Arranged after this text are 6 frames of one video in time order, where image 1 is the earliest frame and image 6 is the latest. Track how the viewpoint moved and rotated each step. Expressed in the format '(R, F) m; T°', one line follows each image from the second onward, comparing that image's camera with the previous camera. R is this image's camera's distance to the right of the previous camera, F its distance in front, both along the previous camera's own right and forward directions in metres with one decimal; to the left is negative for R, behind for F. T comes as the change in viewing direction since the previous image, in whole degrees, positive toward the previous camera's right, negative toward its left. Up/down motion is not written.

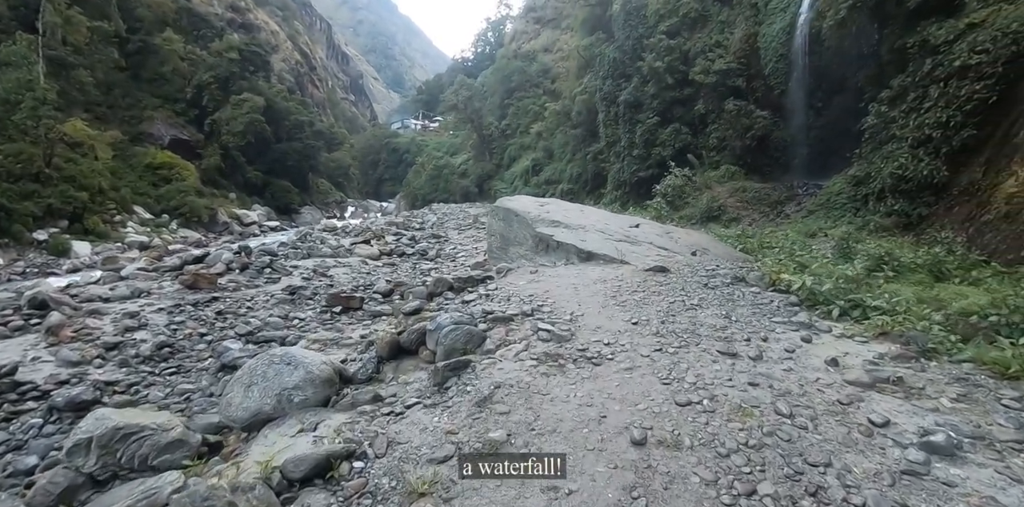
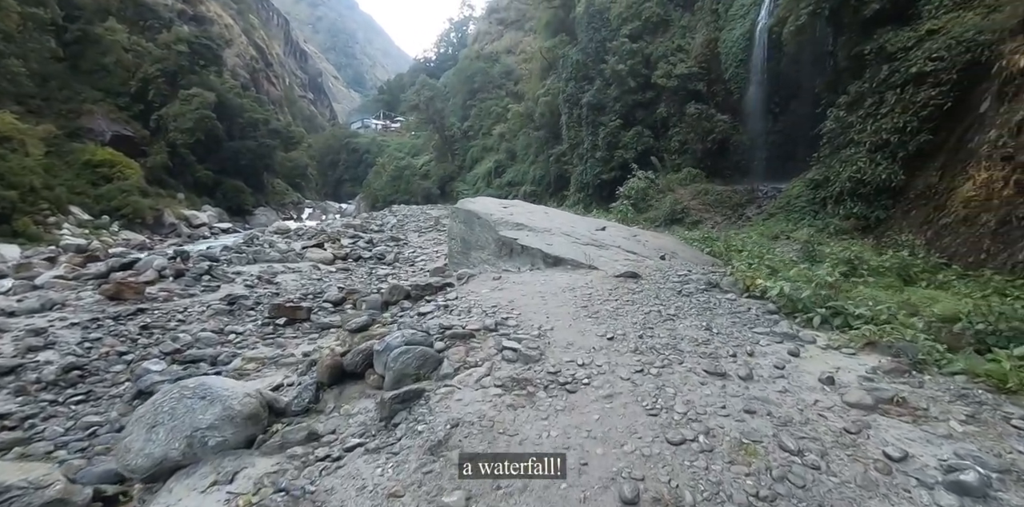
(0.0, +0.3) m; +4°
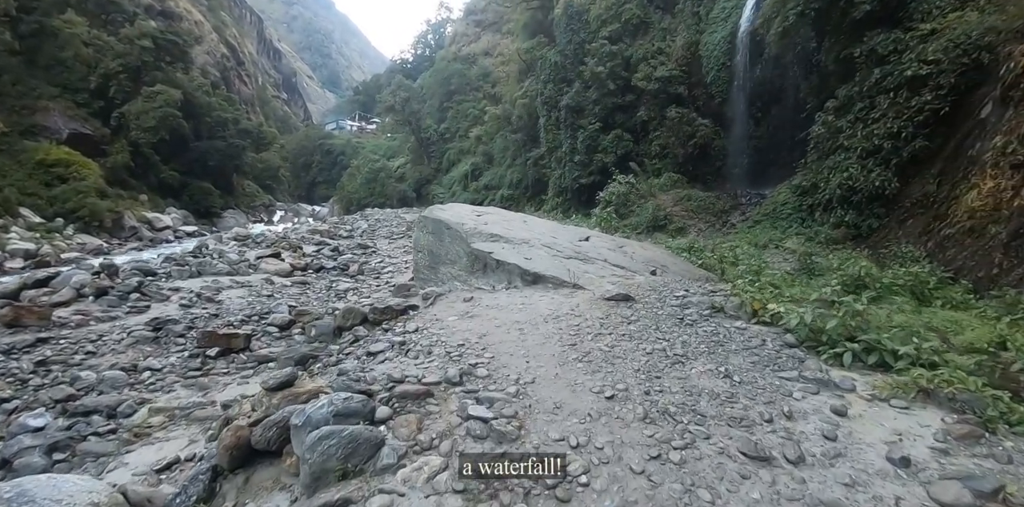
(0.0, +0.5) m; +3°
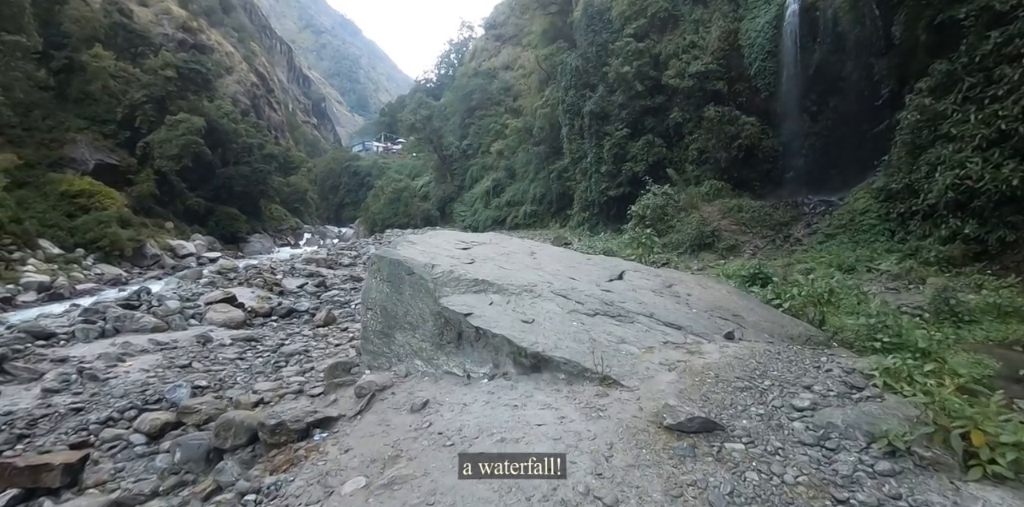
(+0.2, +1.5) m; -4°
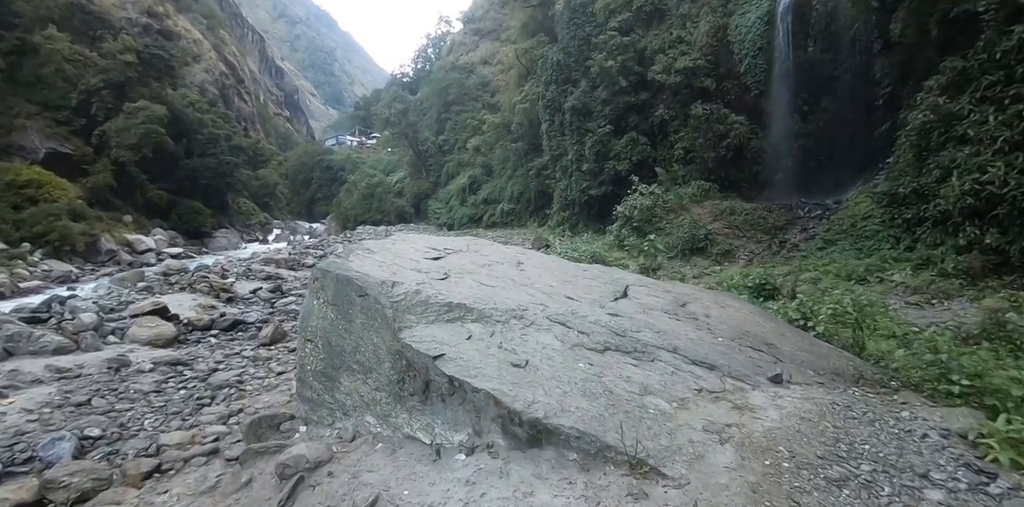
(0.0, +0.7) m; +3°
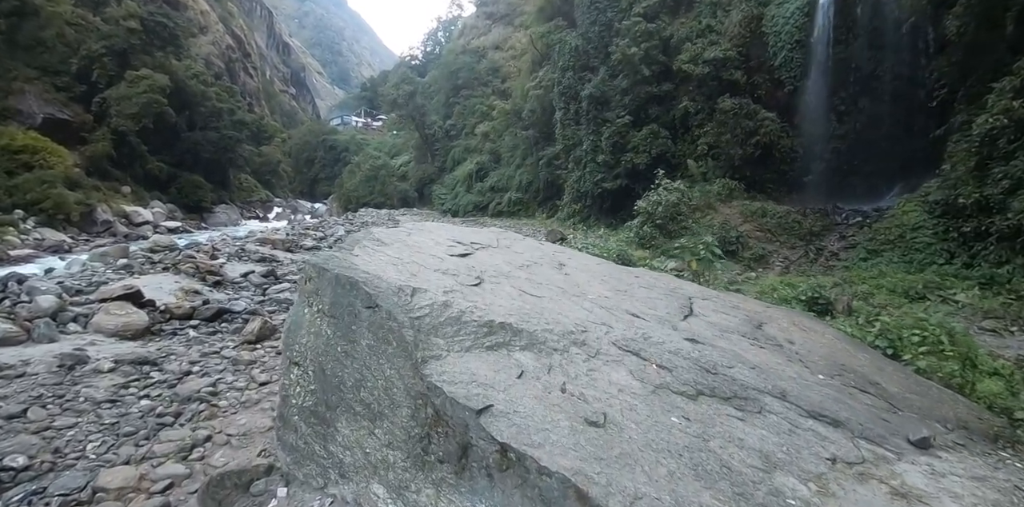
(-0.3, +0.6) m; 0°
